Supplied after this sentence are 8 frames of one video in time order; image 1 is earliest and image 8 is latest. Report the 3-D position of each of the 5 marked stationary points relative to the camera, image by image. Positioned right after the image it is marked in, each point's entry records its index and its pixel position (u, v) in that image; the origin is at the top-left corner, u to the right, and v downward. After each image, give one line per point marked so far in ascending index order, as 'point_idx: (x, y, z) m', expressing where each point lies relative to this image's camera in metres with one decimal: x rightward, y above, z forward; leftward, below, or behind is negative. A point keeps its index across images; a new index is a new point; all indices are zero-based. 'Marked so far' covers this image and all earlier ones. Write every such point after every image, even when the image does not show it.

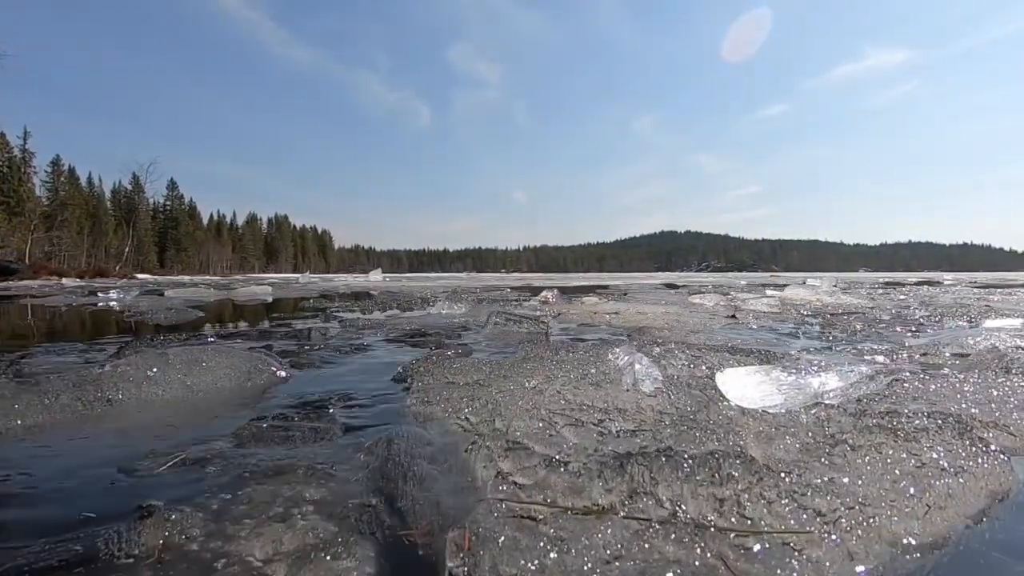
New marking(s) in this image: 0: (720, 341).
0: (+3.4, -0.8, +8.3) m
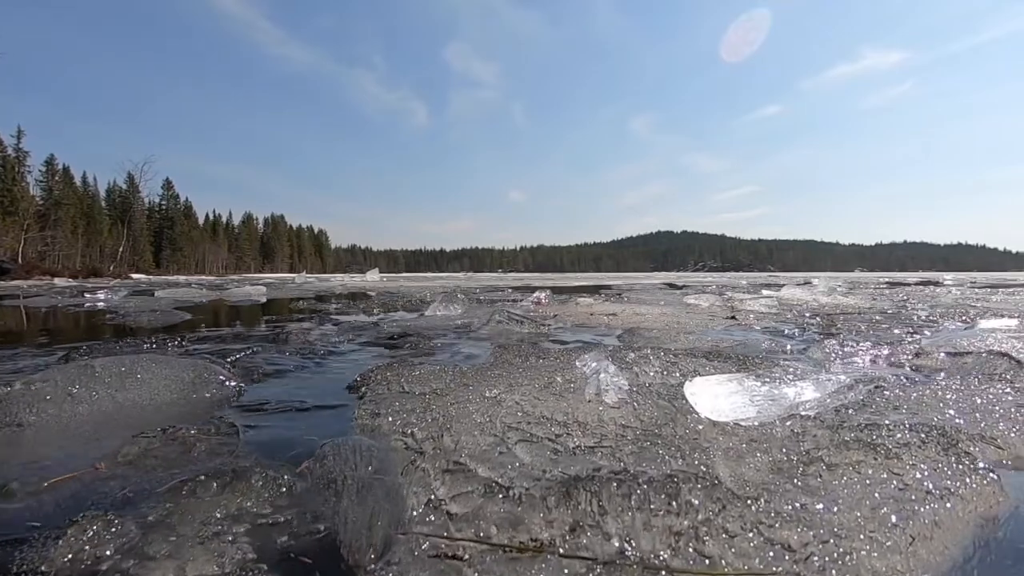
0: (+3.1, -0.9, +8.1) m
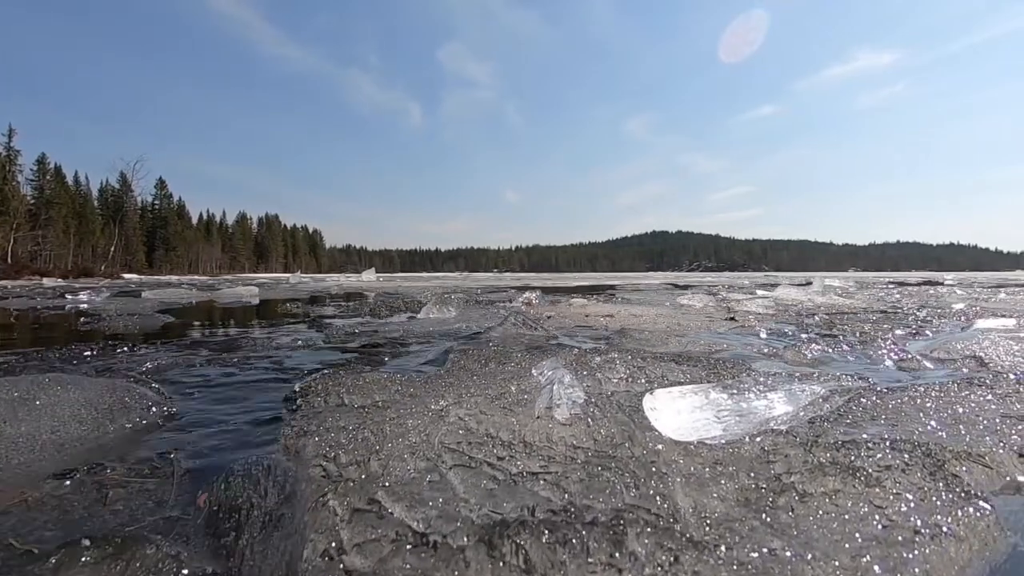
0: (+2.8, -0.9, +7.7) m
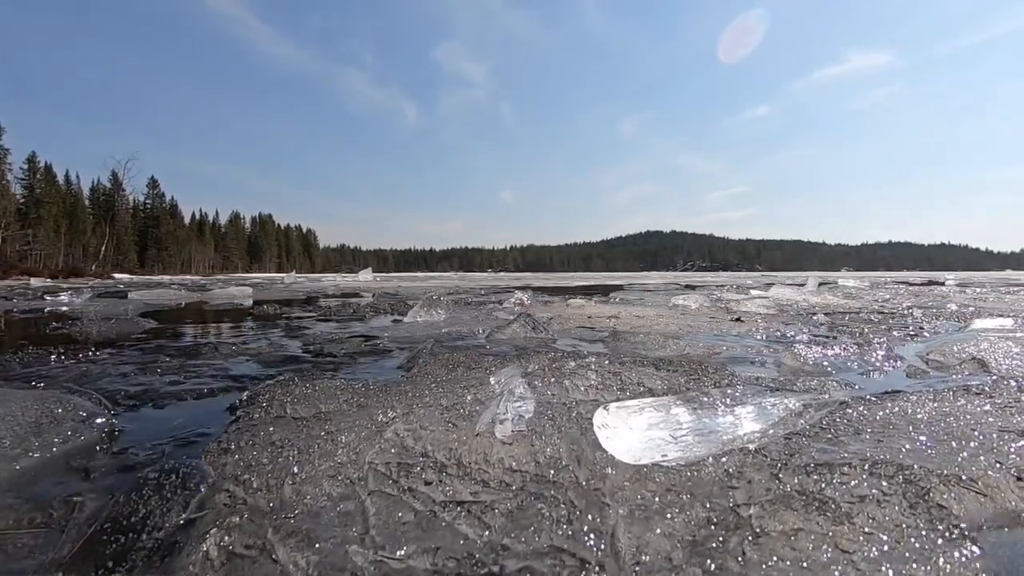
0: (+2.4, -0.9, +7.5) m
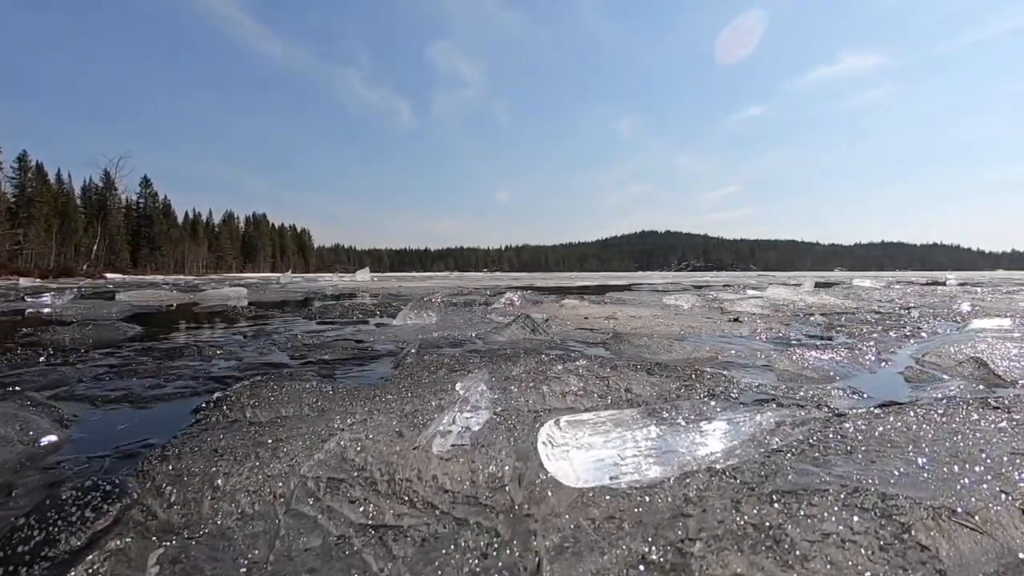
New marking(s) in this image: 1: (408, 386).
0: (+2.1, -1.0, +7.3) m
1: (-1.0, -0.9, +4.9) m
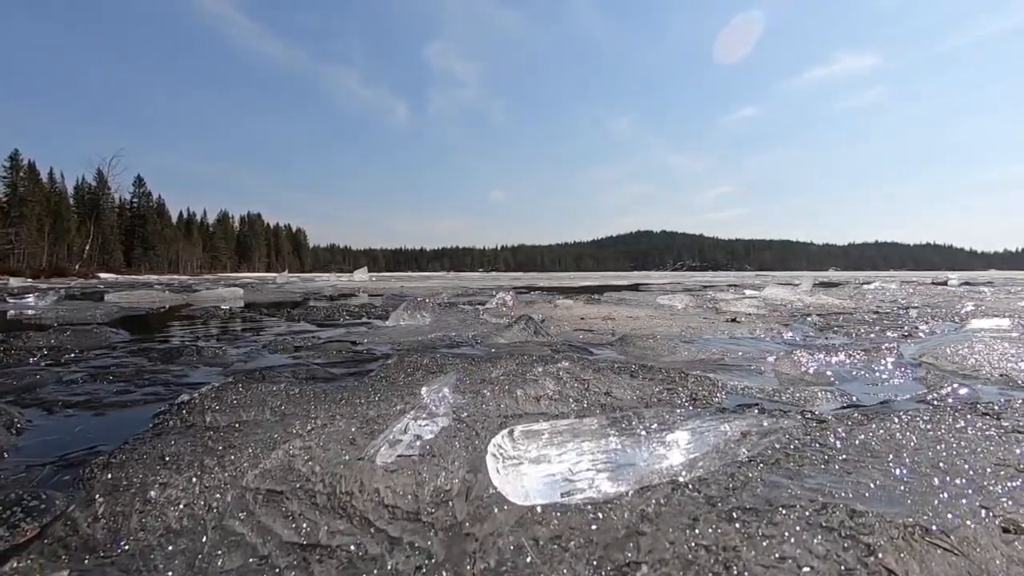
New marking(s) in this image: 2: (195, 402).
0: (+1.9, -0.9, +7.1) m
1: (-1.2, -0.9, +4.8) m
2: (-2.8, -1.0, +4.6) m
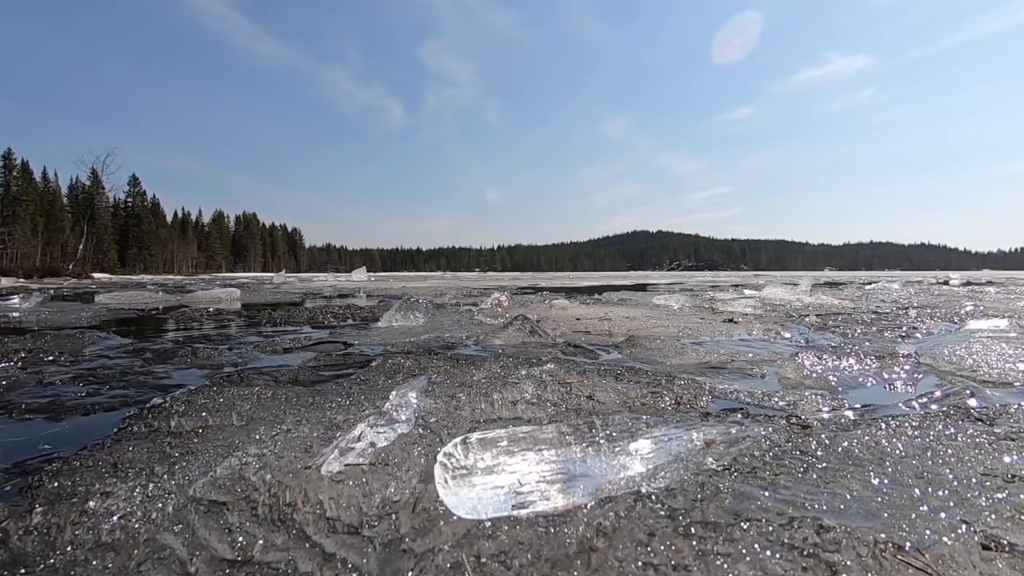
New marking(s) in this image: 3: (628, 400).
0: (+1.7, -0.9, +7.0) m
1: (-1.4, -0.9, +4.6) m
2: (-3.0, -1.0, +4.4) m
3: (+0.9, -0.9, +4.4) m
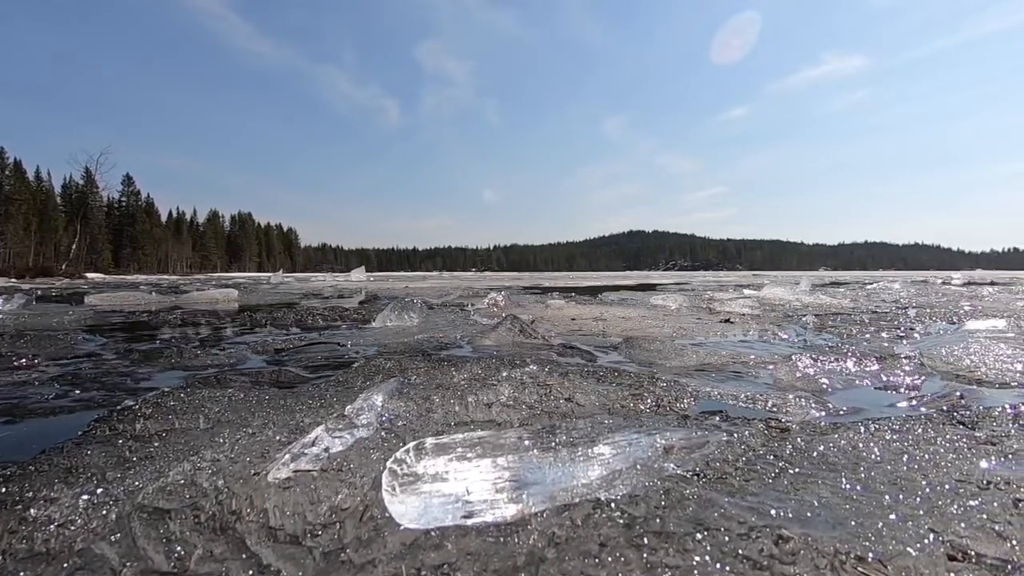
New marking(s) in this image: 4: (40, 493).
0: (+1.5, -0.9, +6.9) m
1: (-1.6, -0.9, +4.5) m
2: (-3.1, -1.0, +4.3) m
3: (+0.8, -0.9, +4.3) m
4: (-2.2, -1.0, +2.5) m
